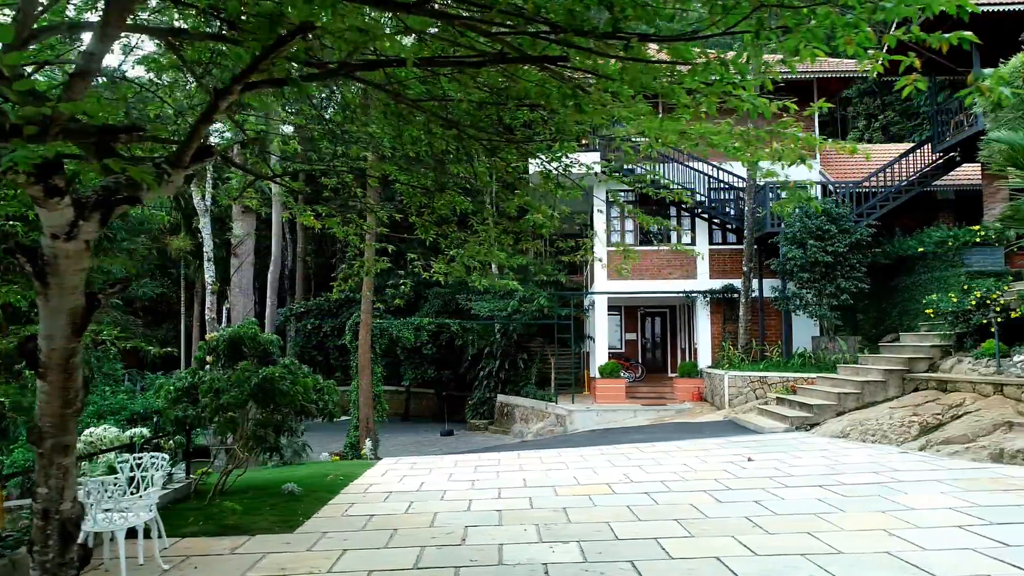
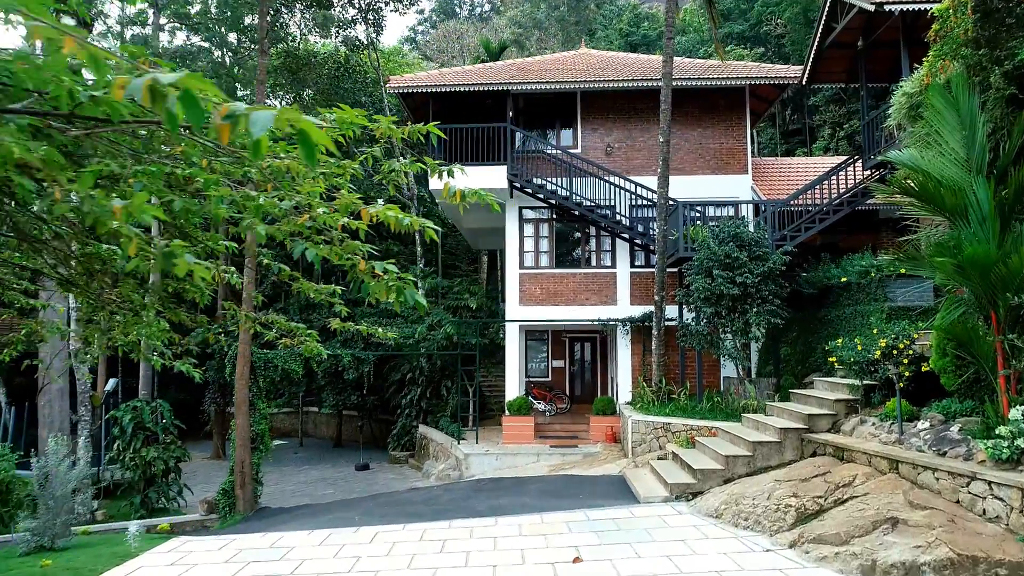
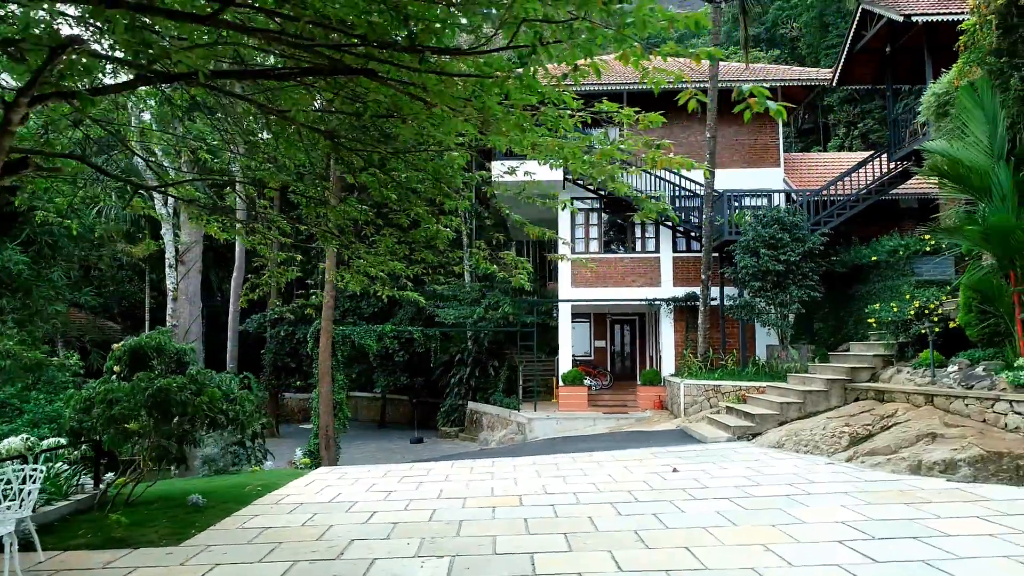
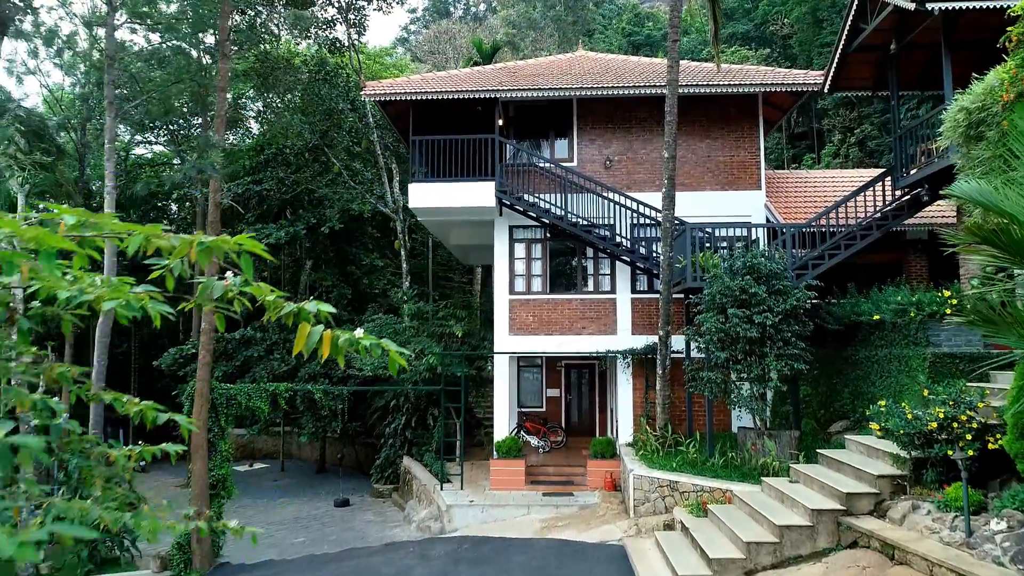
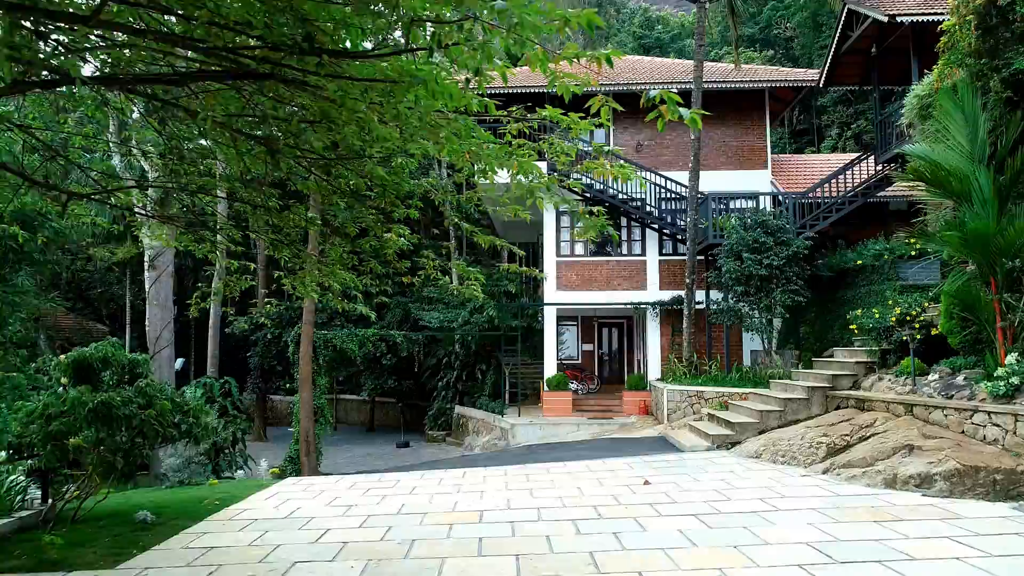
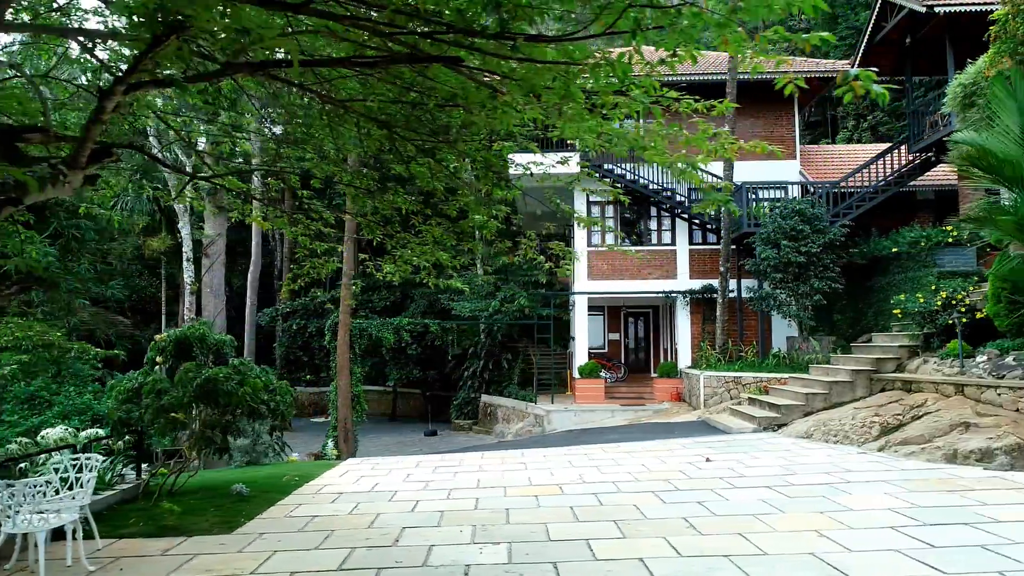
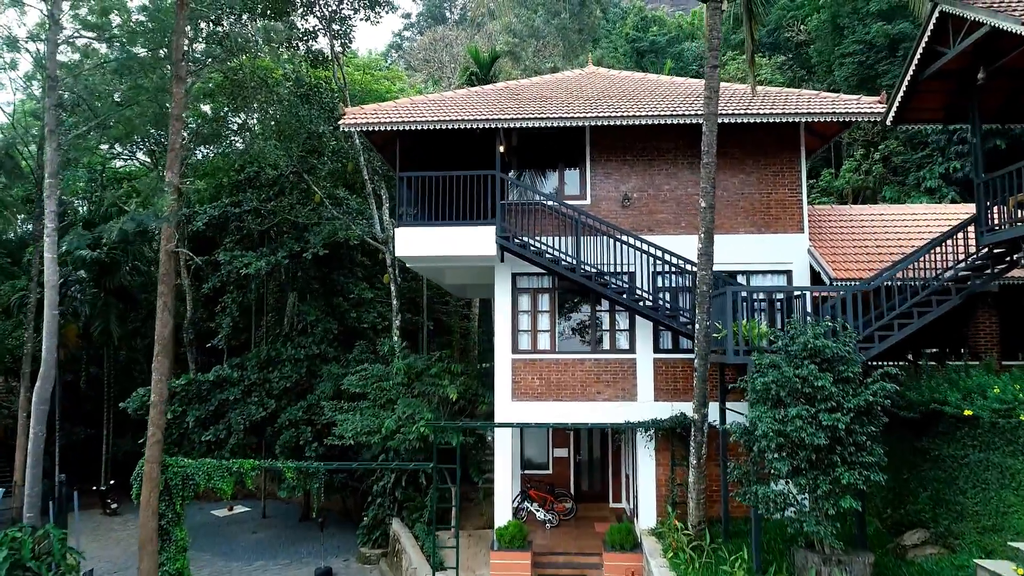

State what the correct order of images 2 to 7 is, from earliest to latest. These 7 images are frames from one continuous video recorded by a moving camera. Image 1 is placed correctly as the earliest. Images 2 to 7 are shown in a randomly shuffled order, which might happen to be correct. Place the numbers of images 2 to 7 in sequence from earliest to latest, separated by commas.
6, 3, 5, 2, 4, 7
